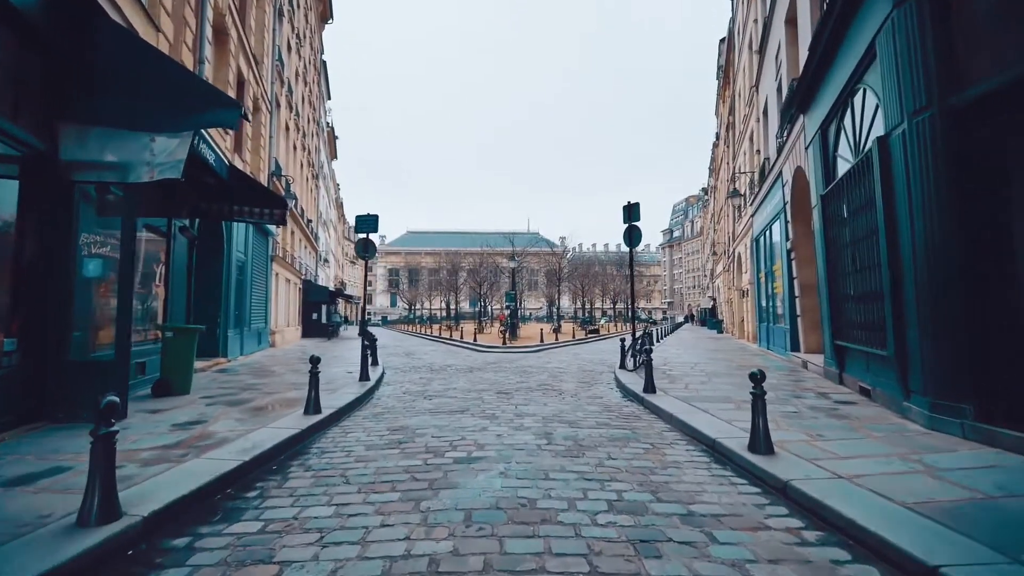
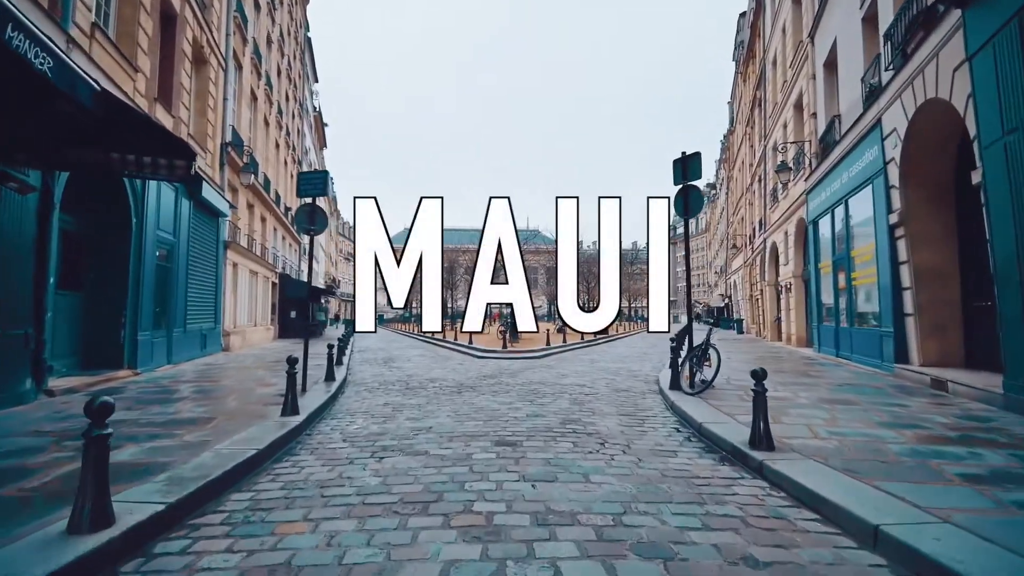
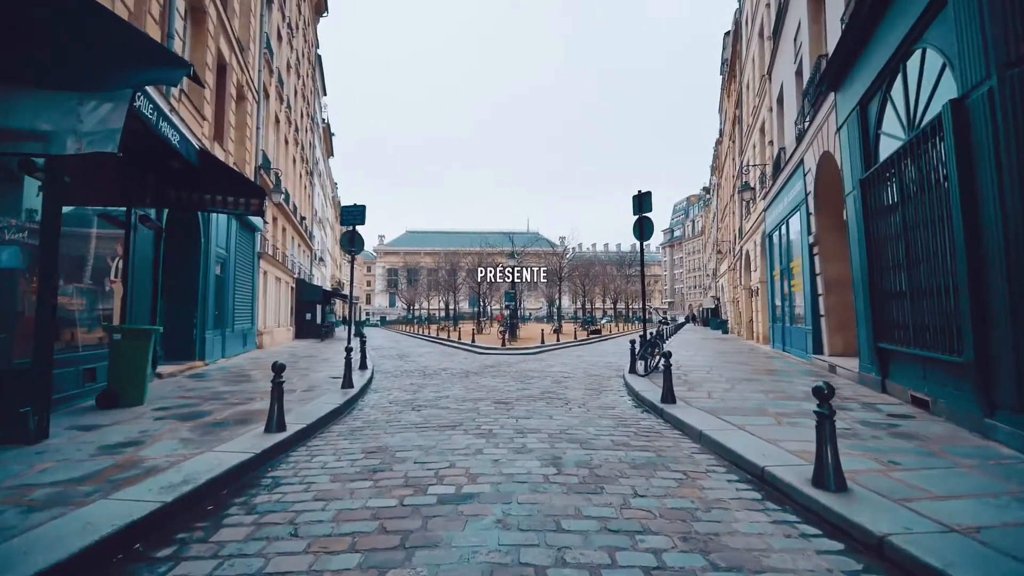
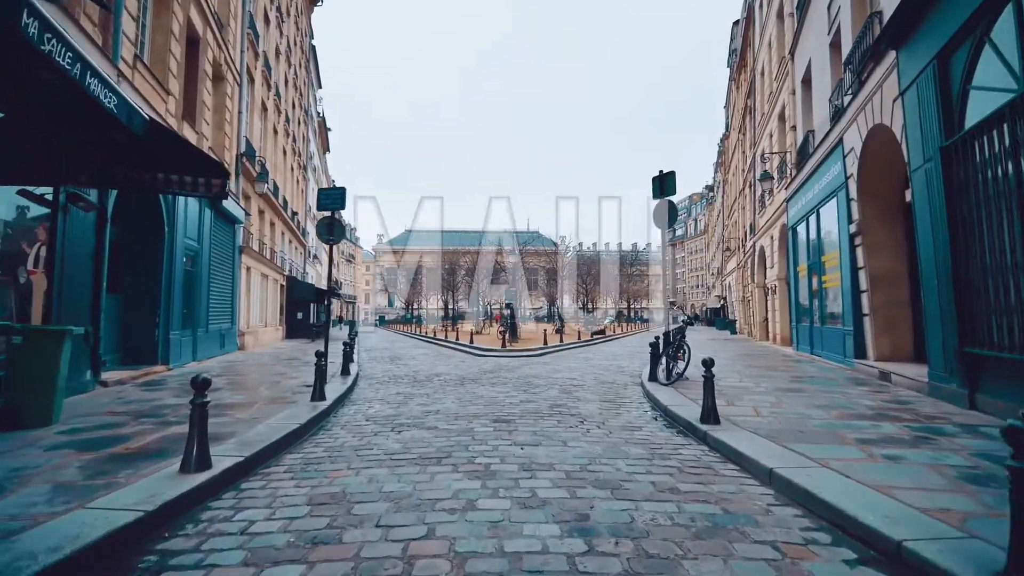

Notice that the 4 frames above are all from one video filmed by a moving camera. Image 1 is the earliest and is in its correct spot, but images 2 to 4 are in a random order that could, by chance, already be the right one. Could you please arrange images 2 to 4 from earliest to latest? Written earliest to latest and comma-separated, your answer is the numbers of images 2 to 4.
3, 4, 2
